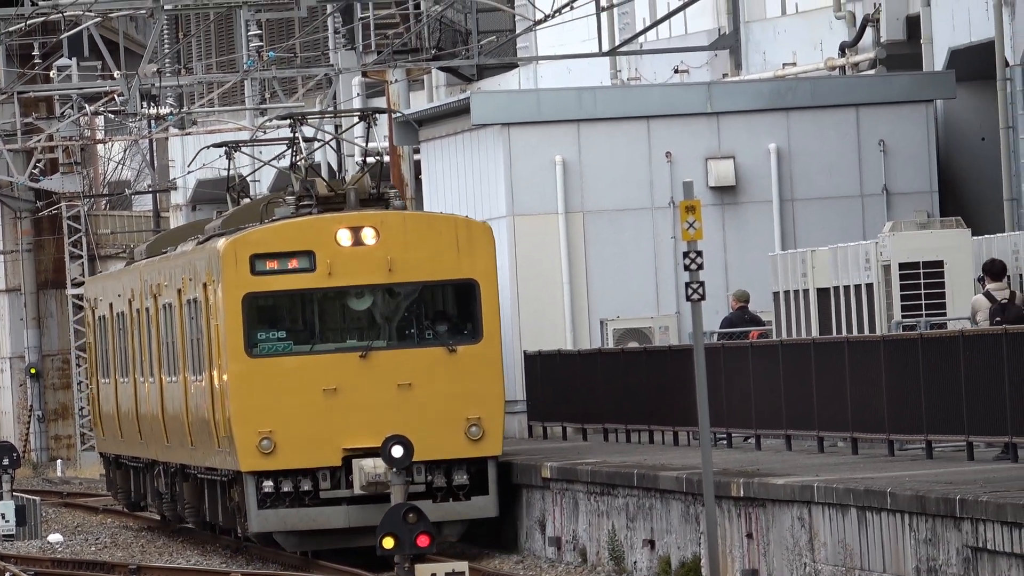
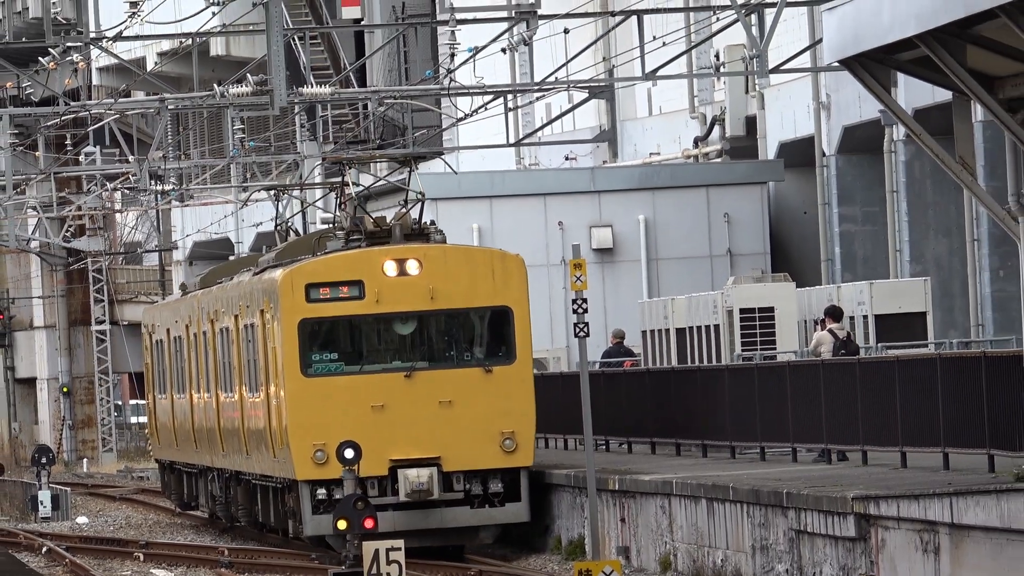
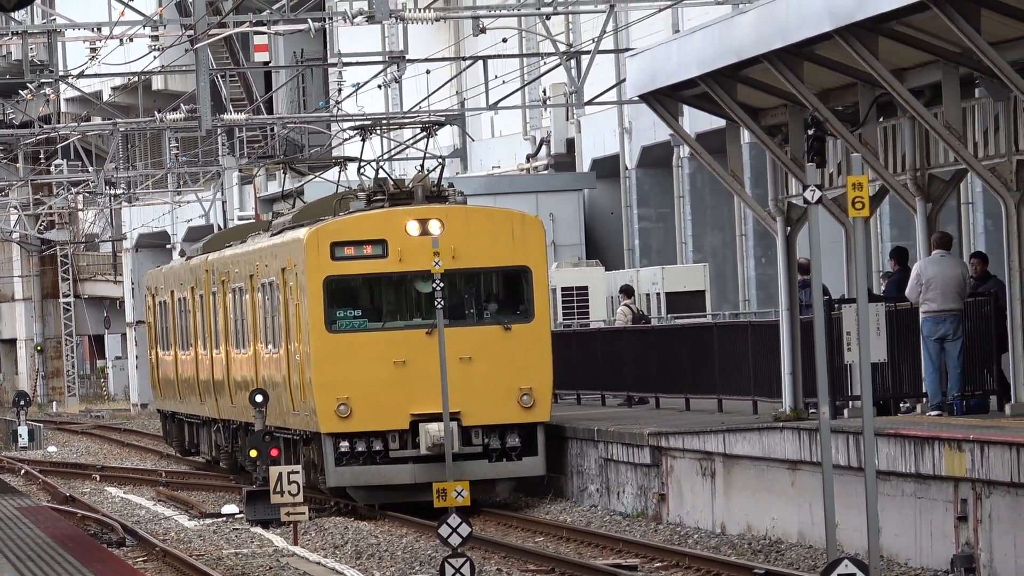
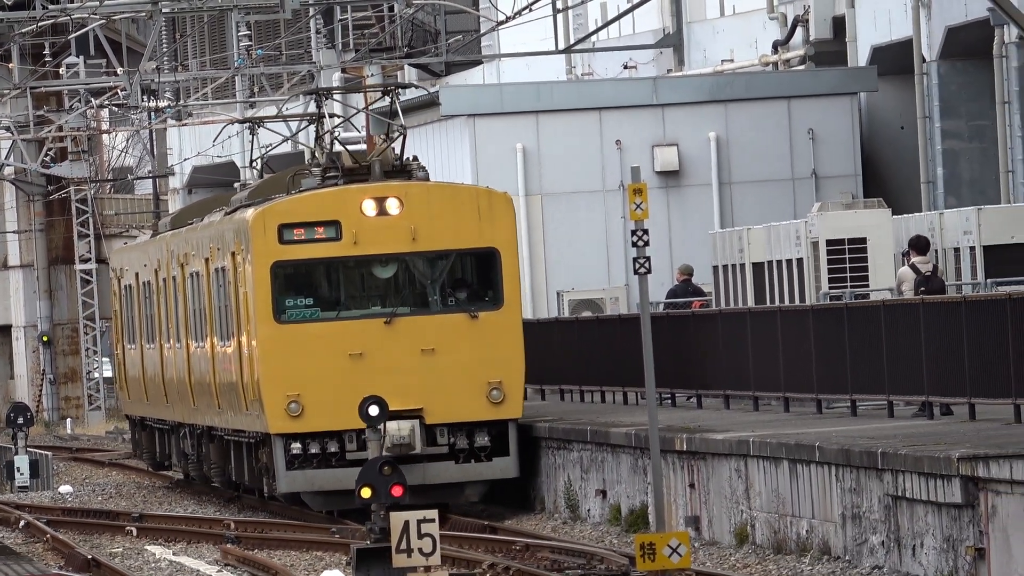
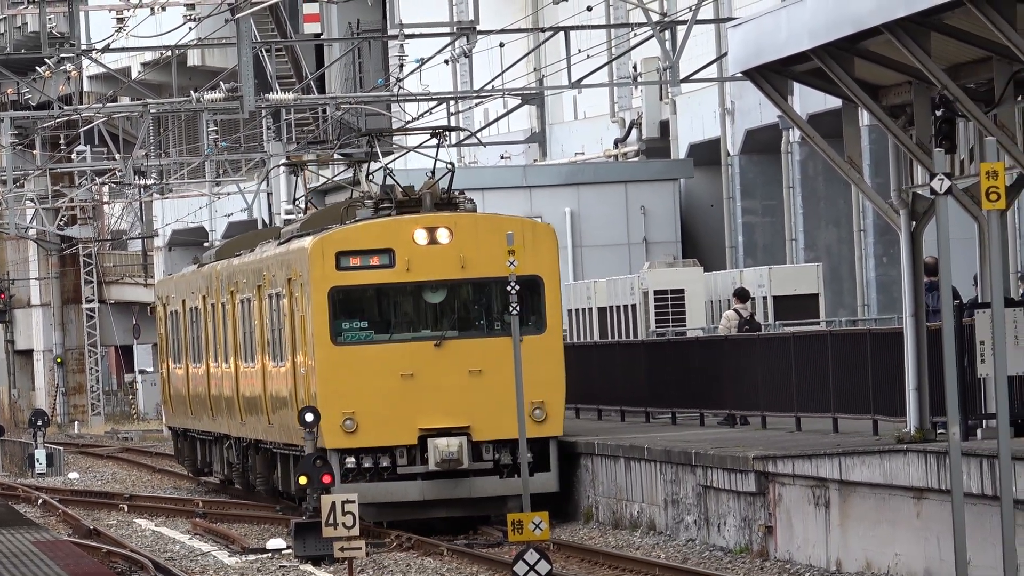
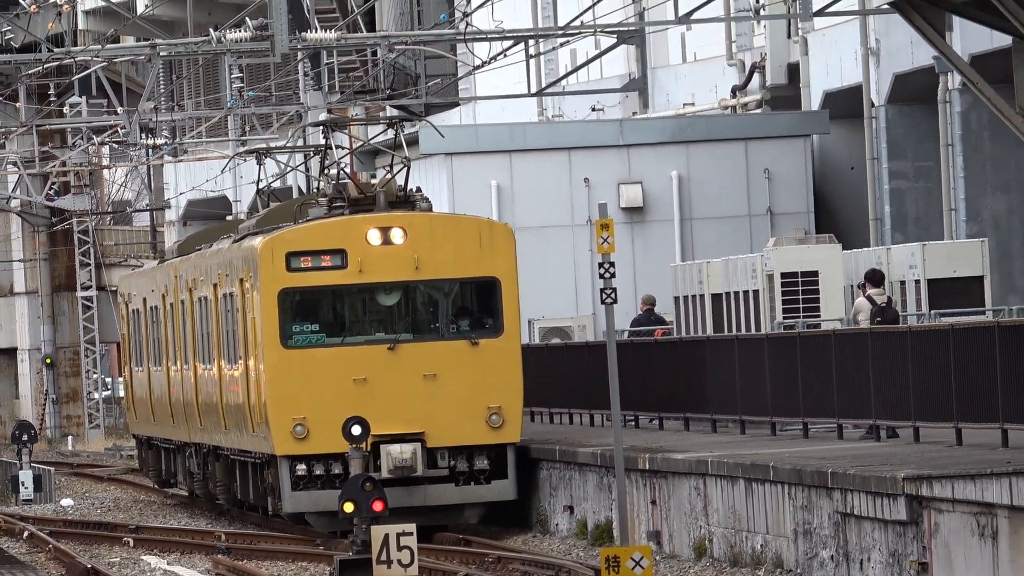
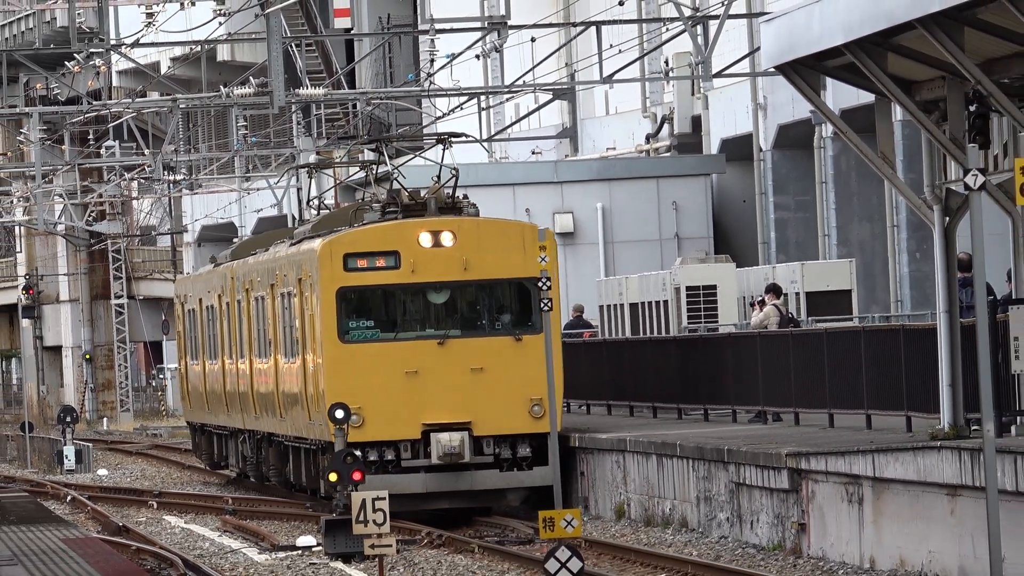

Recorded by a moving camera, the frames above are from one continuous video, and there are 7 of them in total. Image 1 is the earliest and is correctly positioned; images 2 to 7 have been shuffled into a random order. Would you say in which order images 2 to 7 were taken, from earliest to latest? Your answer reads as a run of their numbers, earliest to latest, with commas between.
4, 6, 2, 7, 5, 3
